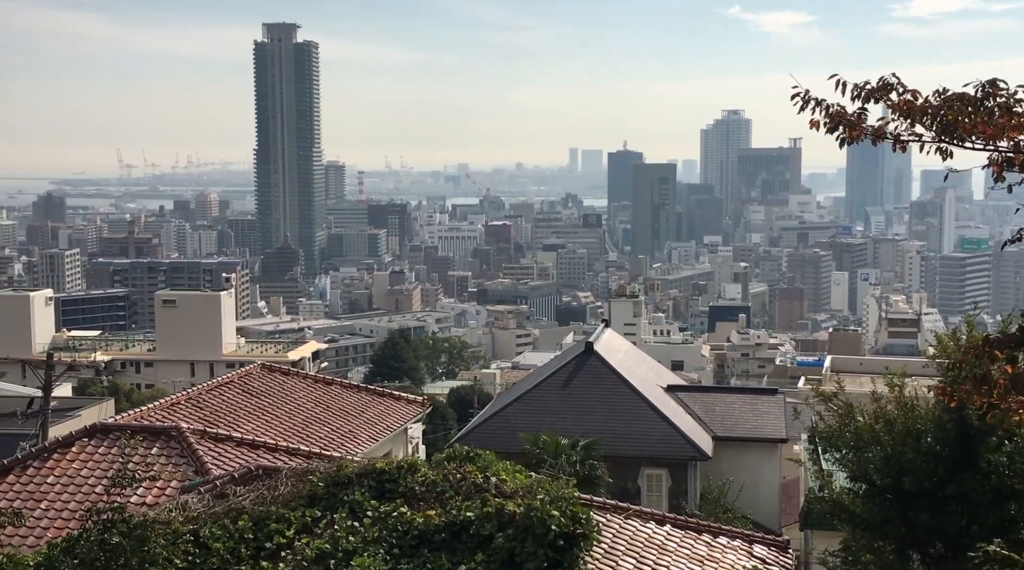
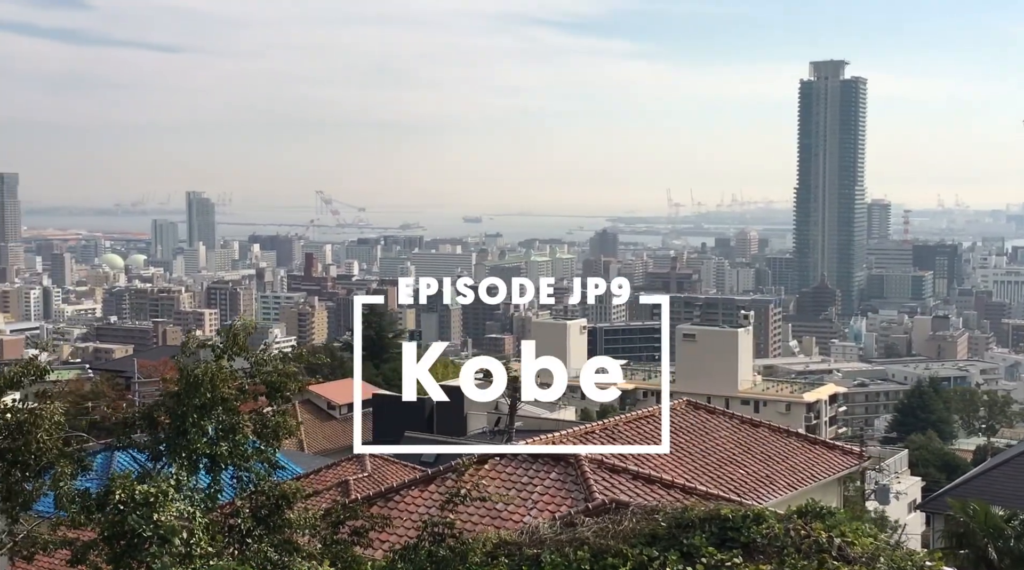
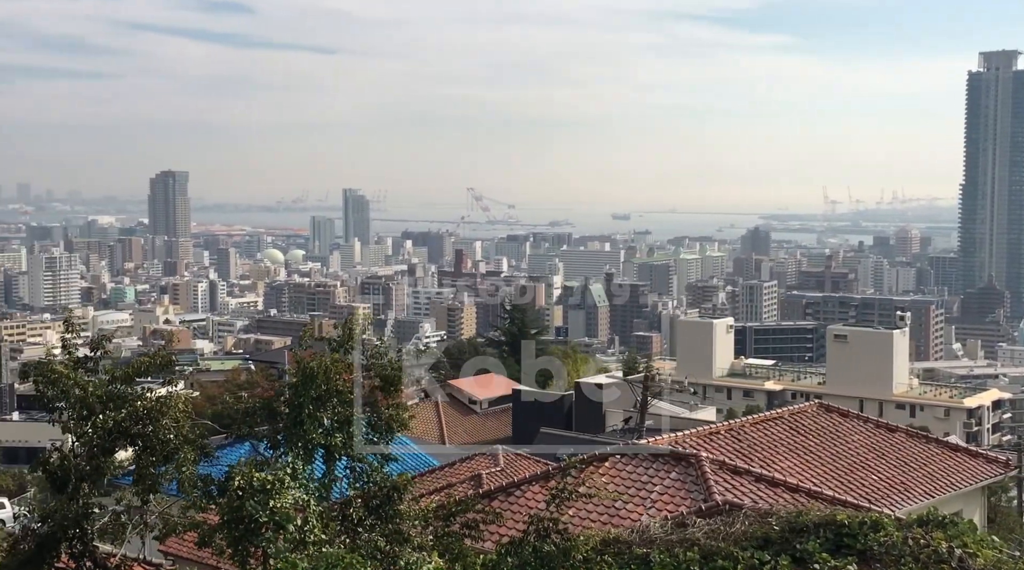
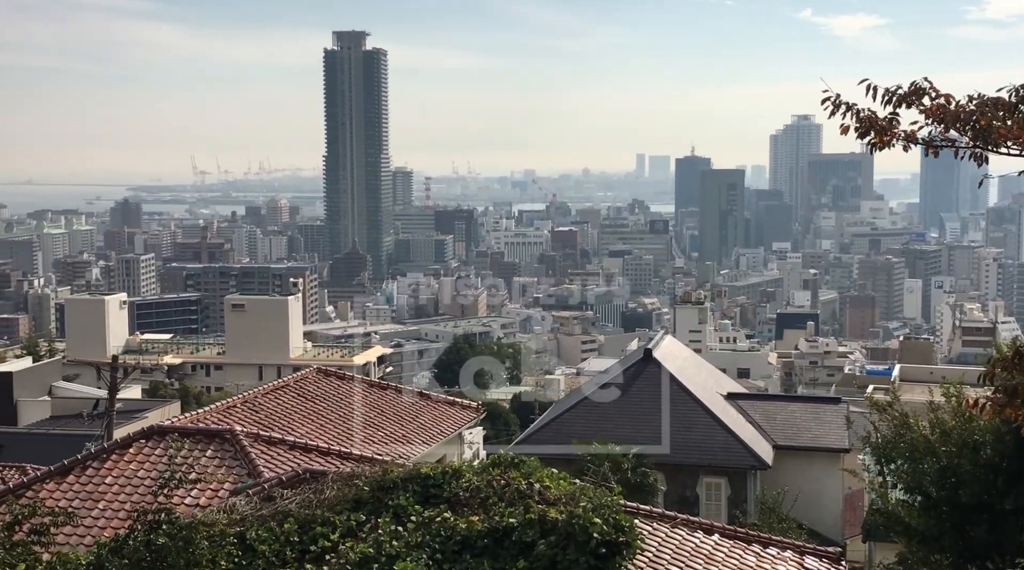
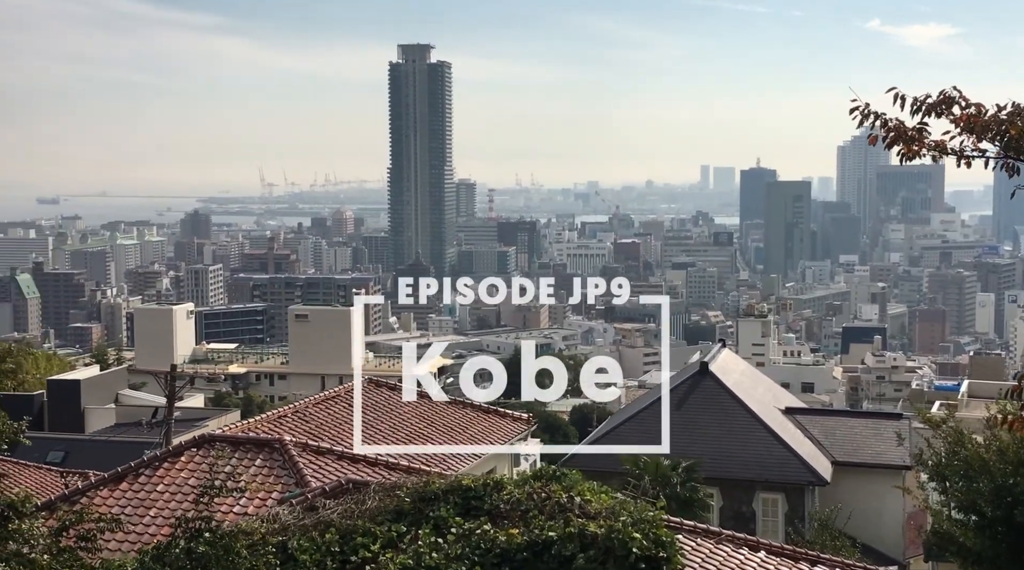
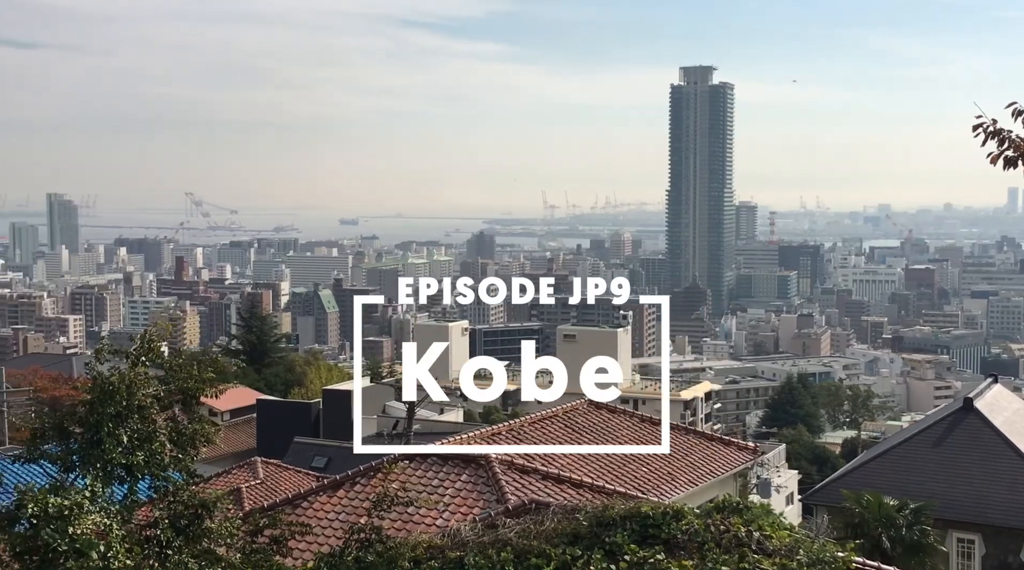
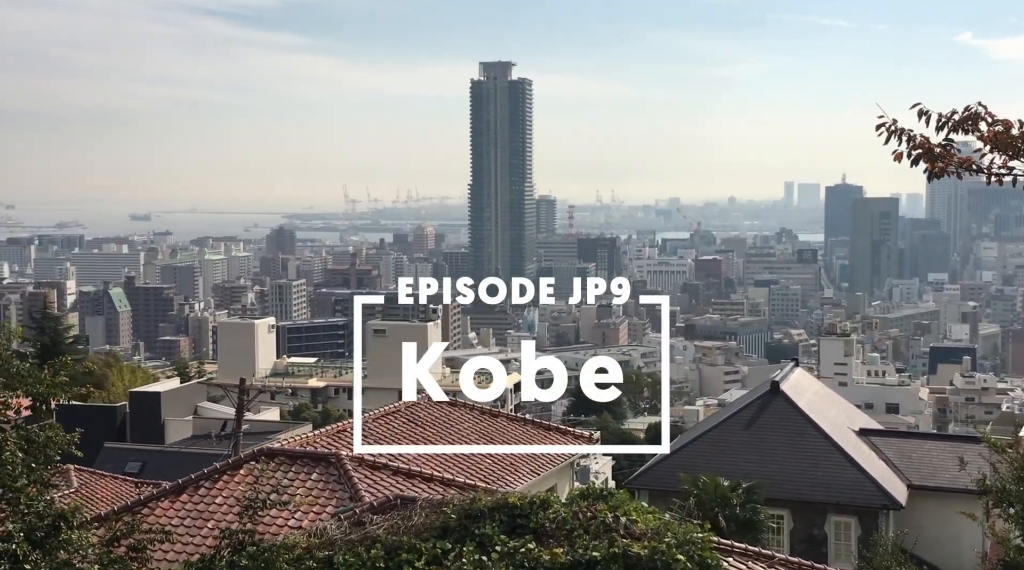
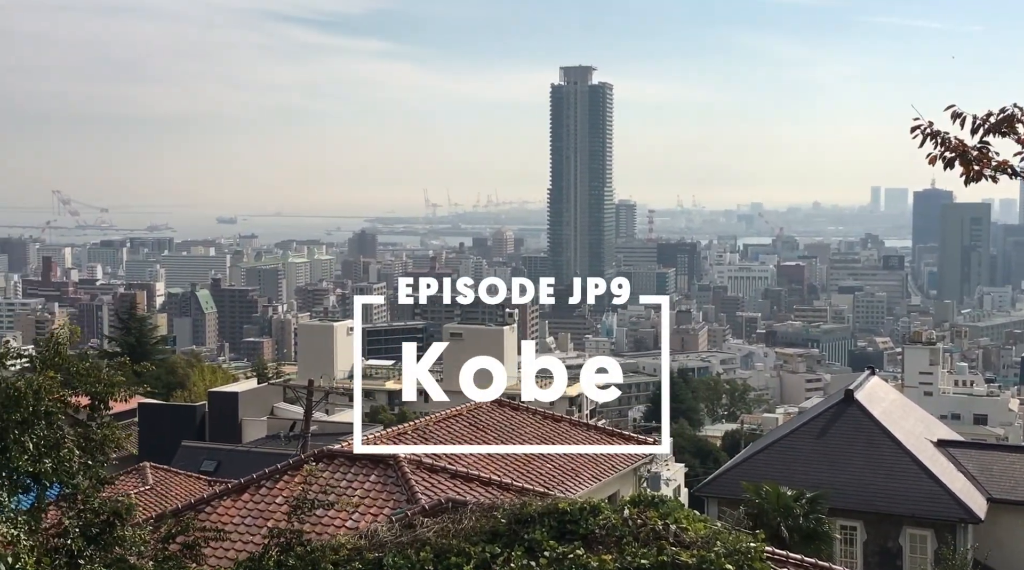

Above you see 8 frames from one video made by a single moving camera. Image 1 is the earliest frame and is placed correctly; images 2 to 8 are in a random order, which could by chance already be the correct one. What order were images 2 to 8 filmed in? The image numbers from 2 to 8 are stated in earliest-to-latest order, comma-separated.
4, 5, 7, 8, 6, 2, 3
